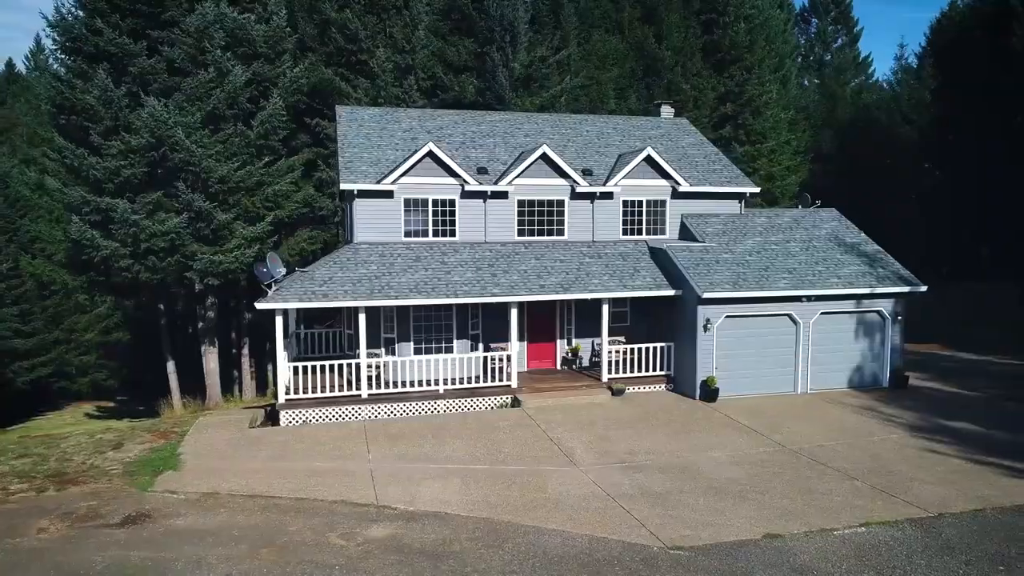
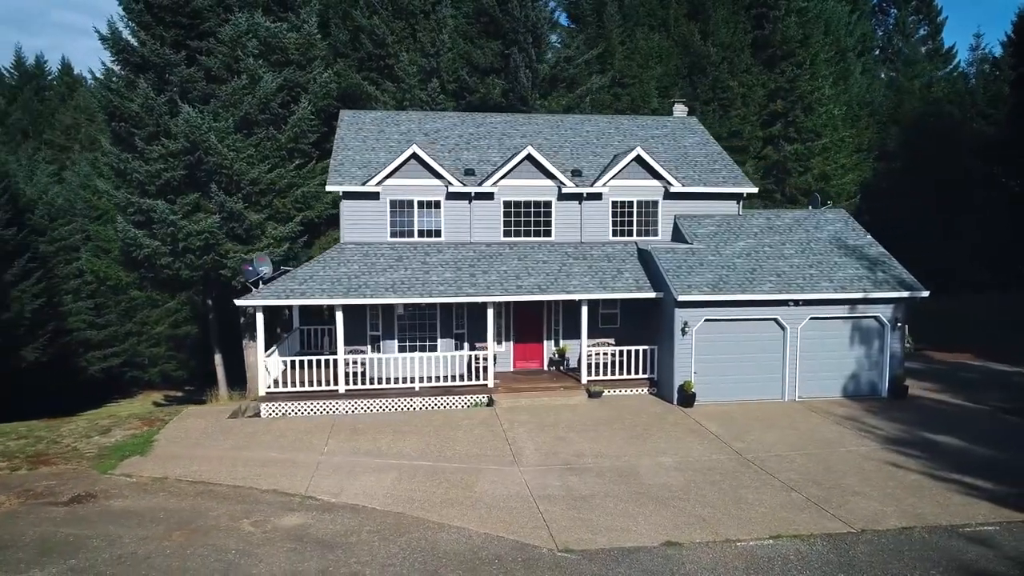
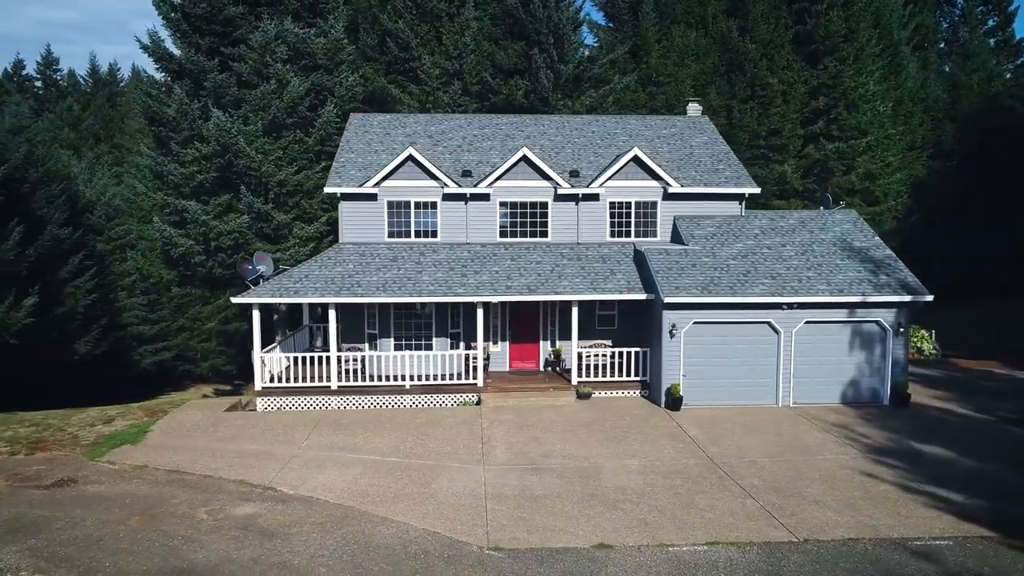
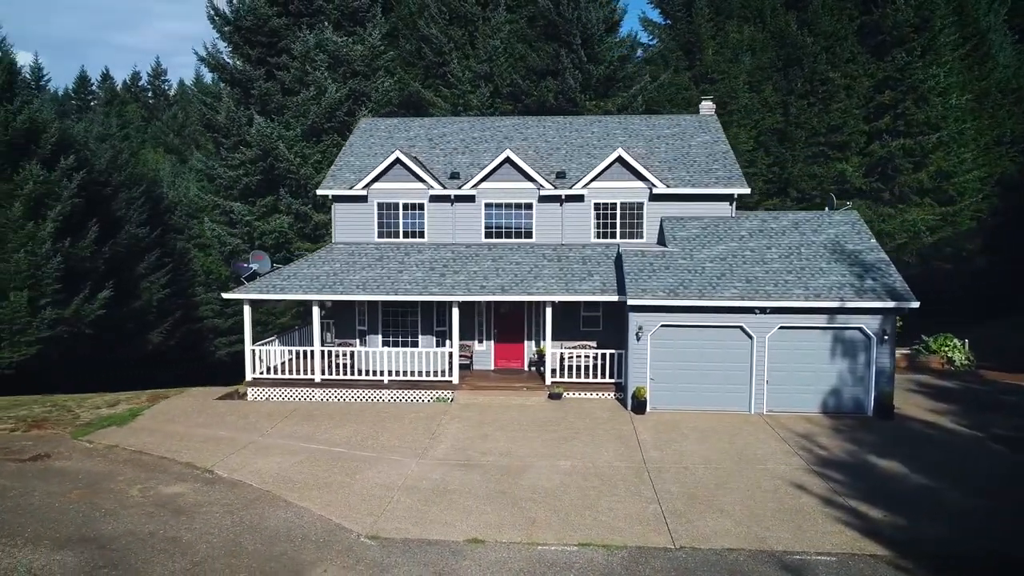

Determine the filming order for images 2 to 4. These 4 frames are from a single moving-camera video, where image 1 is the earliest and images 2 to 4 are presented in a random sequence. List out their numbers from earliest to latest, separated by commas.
2, 3, 4
